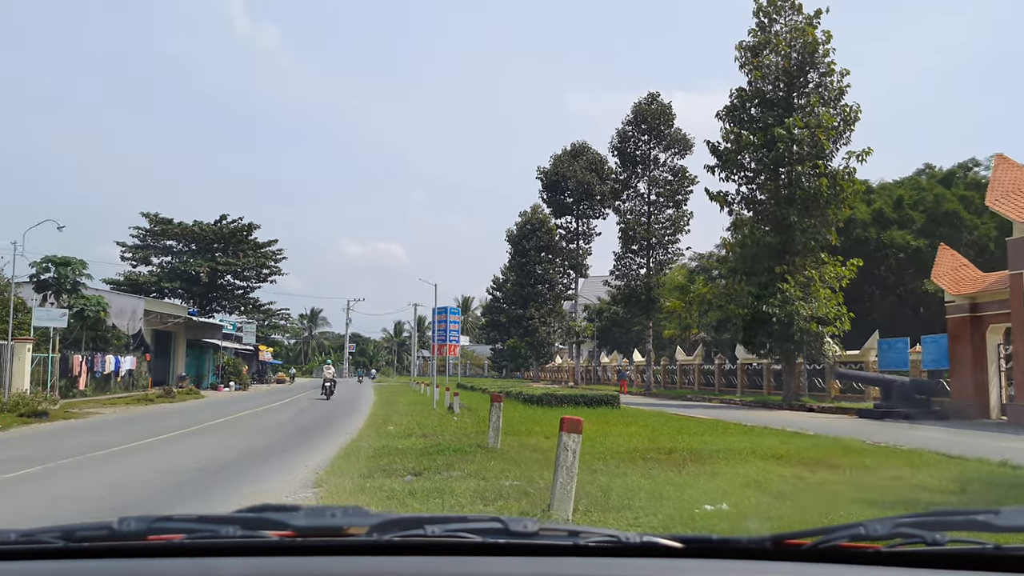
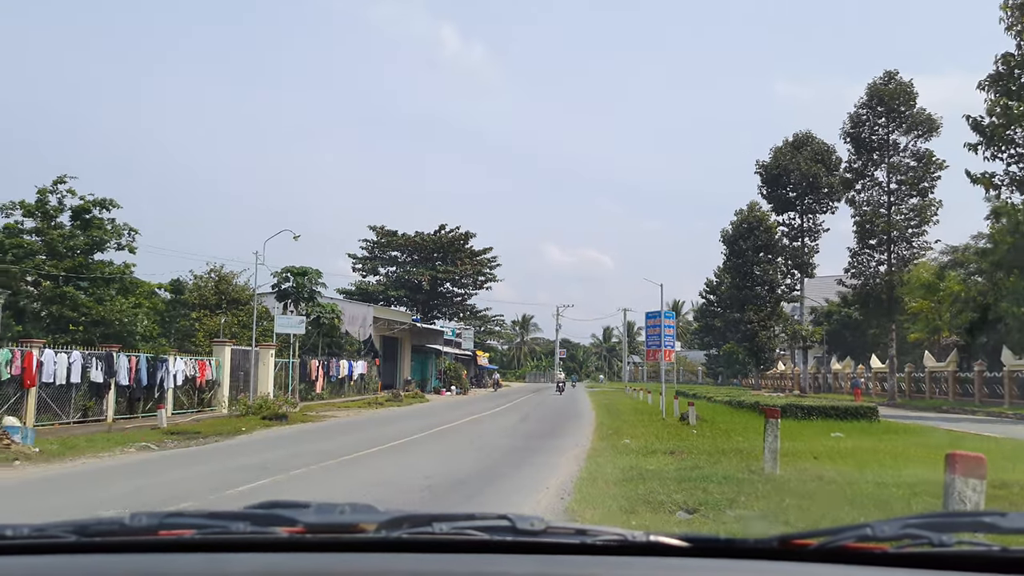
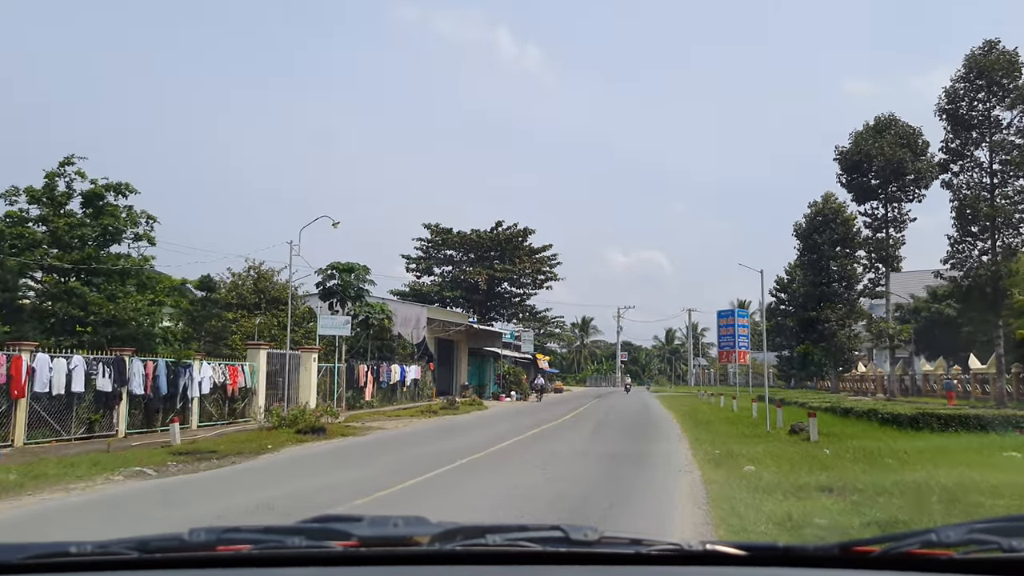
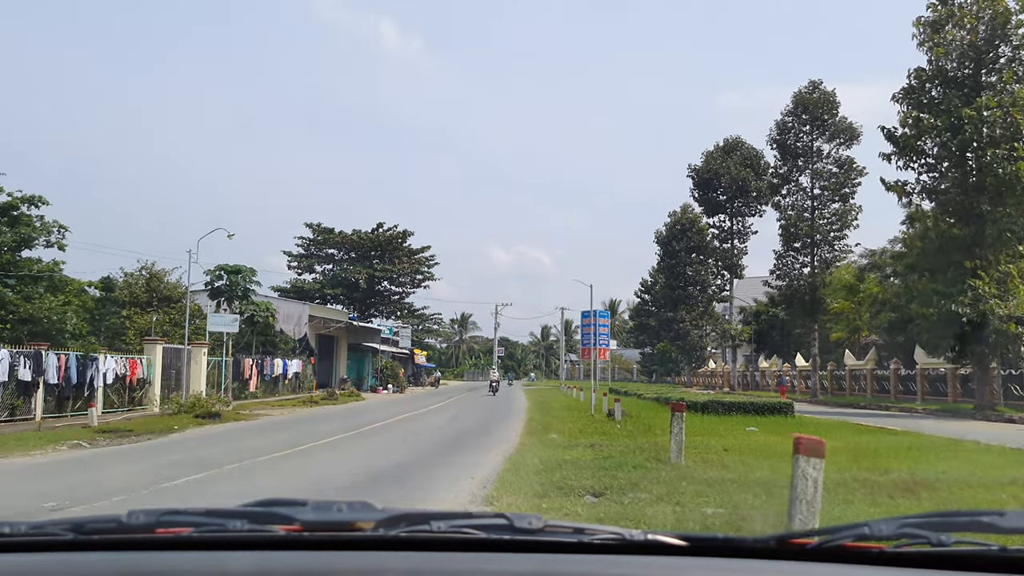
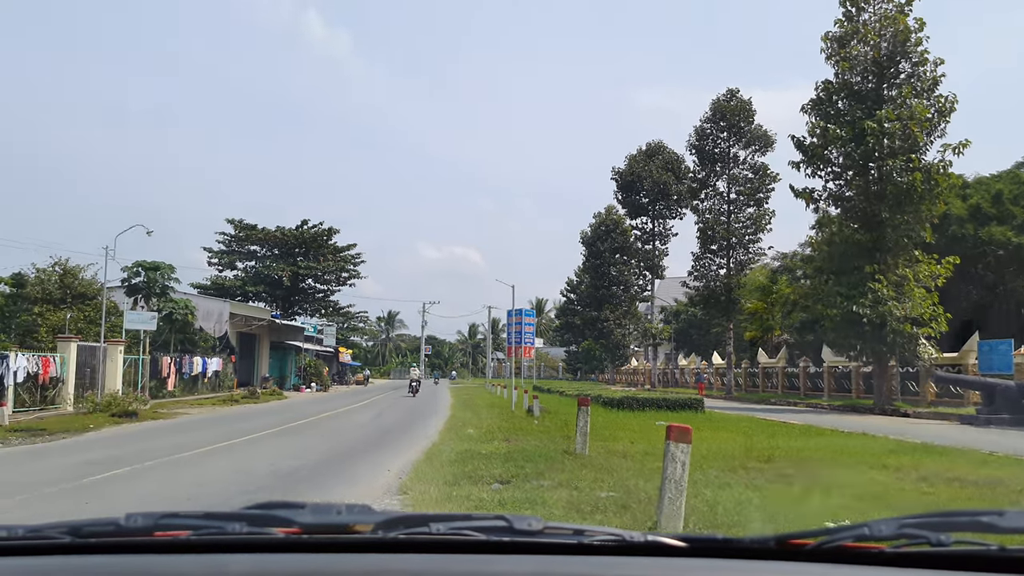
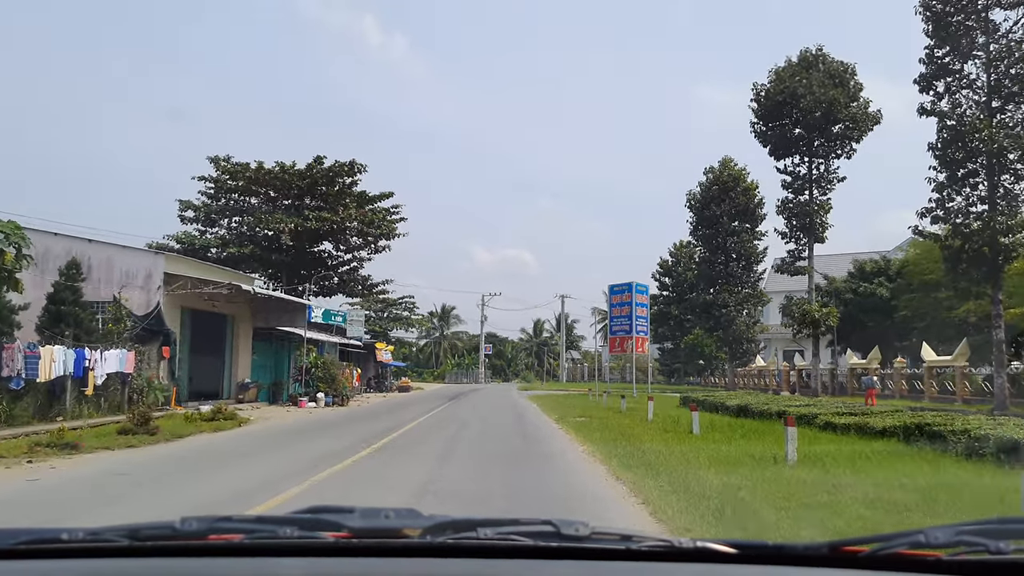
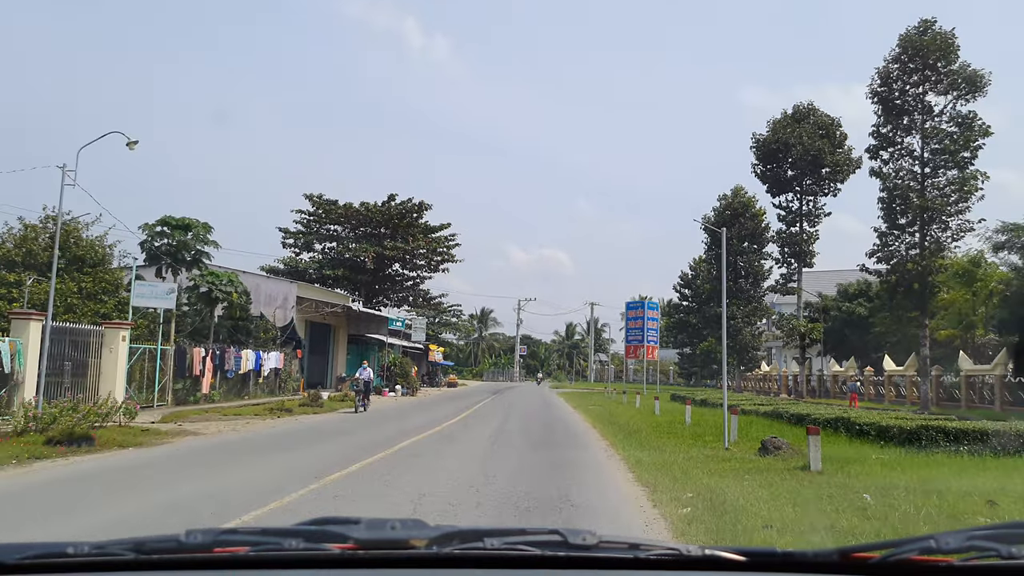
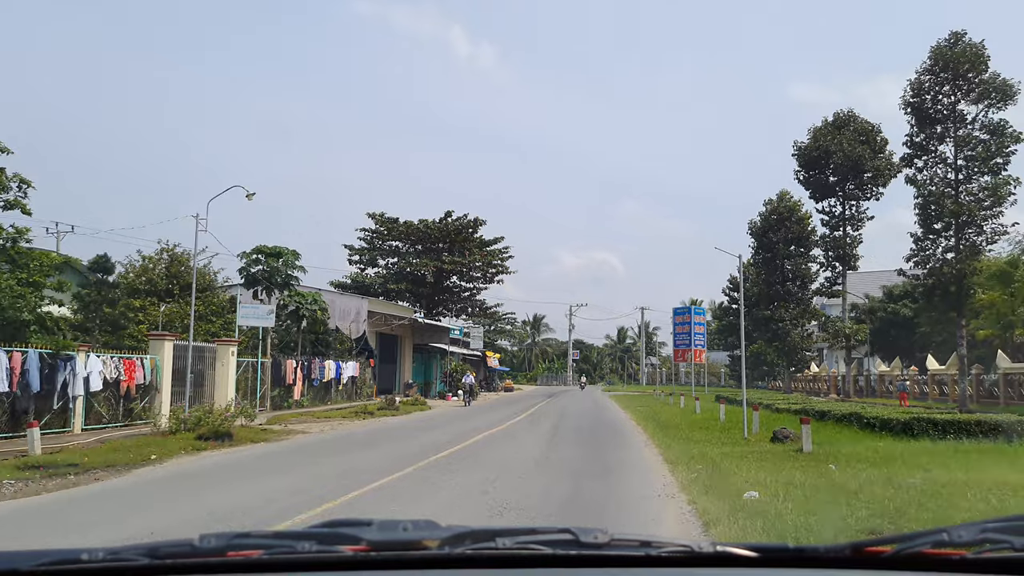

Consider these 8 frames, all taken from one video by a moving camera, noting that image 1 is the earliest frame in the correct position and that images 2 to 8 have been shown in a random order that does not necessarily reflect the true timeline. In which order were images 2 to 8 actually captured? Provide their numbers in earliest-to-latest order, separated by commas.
5, 4, 2, 3, 8, 7, 6
